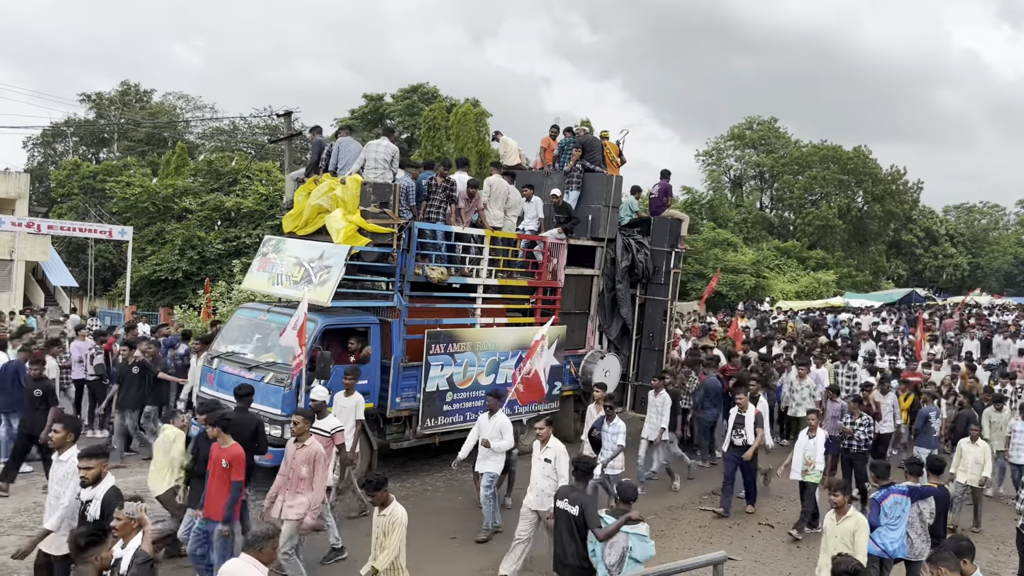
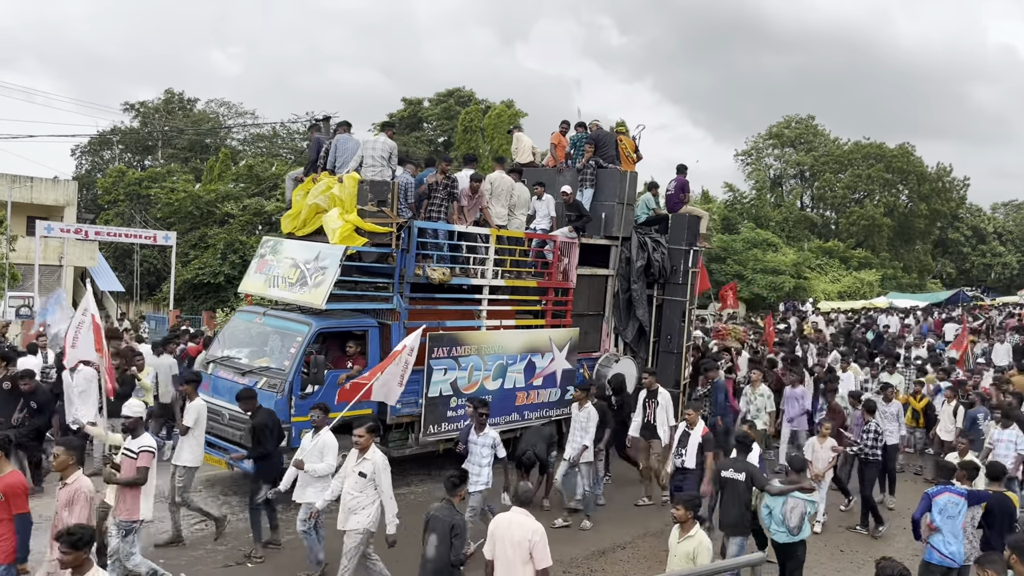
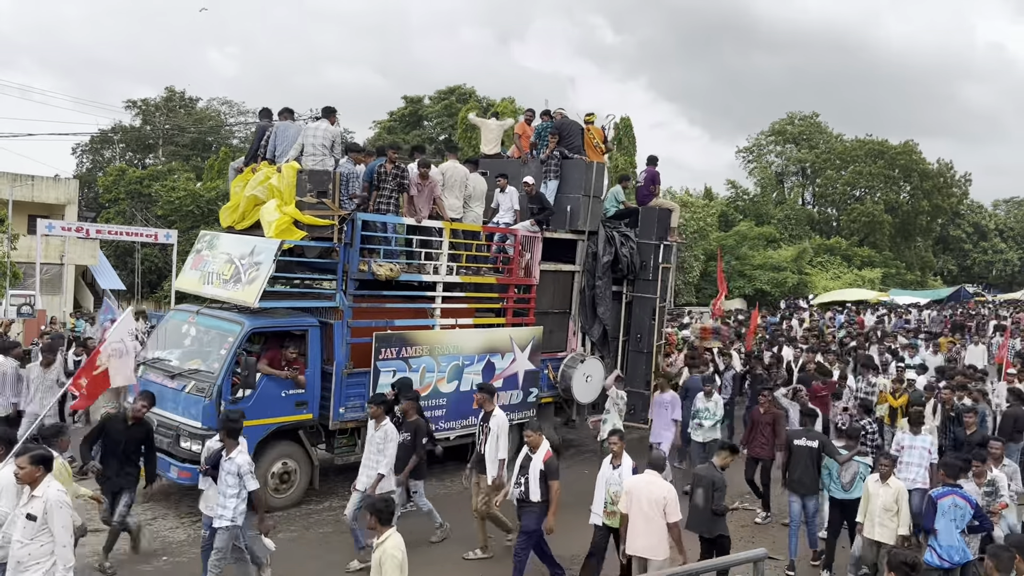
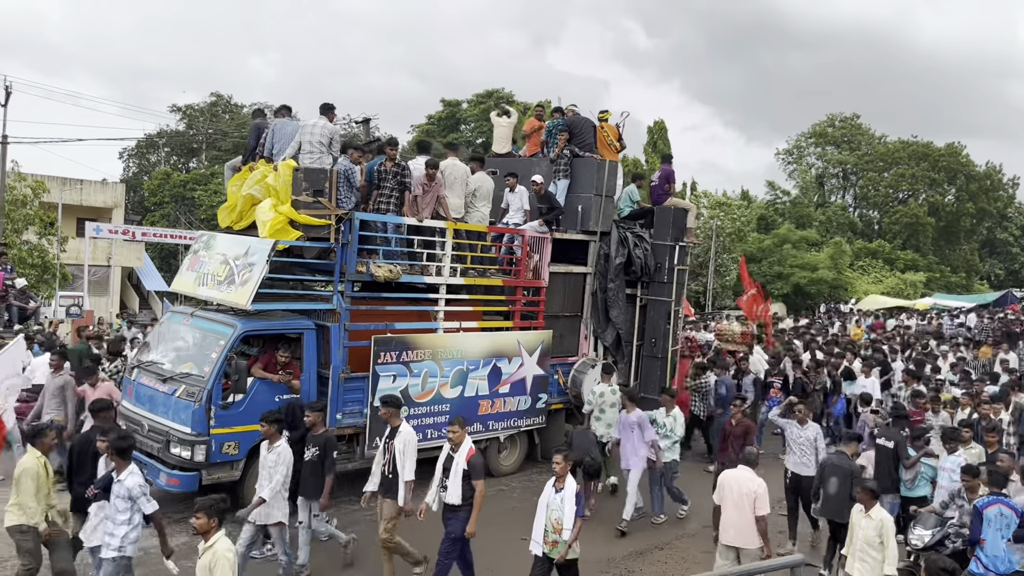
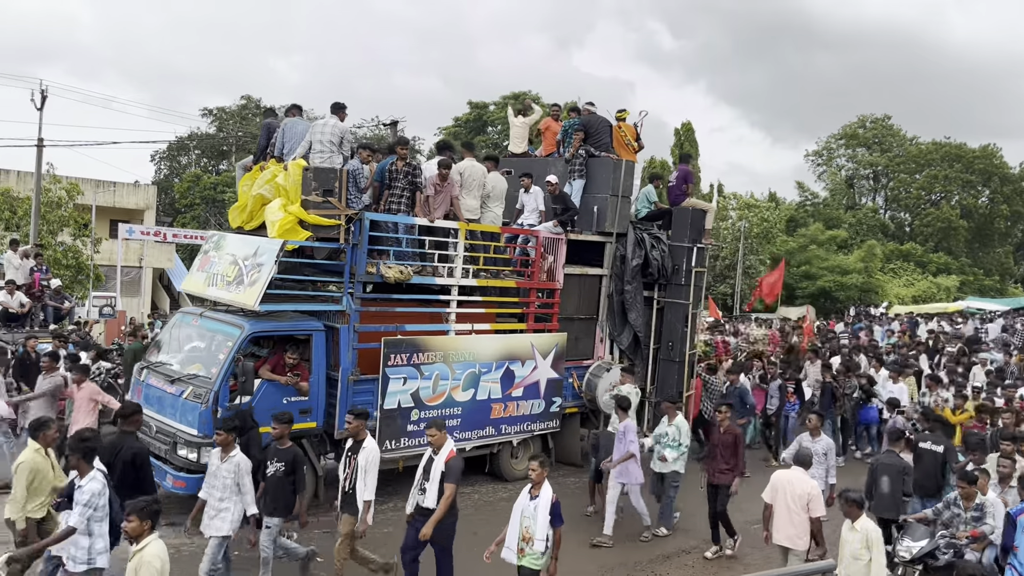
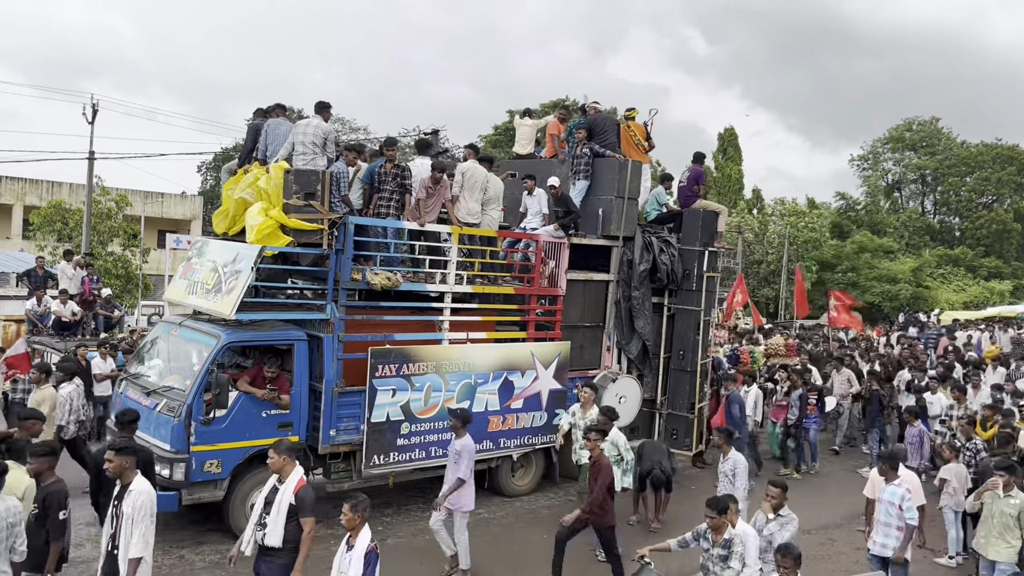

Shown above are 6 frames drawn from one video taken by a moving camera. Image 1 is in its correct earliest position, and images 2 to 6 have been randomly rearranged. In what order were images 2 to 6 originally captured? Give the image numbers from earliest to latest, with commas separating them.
2, 3, 4, 5, 6
